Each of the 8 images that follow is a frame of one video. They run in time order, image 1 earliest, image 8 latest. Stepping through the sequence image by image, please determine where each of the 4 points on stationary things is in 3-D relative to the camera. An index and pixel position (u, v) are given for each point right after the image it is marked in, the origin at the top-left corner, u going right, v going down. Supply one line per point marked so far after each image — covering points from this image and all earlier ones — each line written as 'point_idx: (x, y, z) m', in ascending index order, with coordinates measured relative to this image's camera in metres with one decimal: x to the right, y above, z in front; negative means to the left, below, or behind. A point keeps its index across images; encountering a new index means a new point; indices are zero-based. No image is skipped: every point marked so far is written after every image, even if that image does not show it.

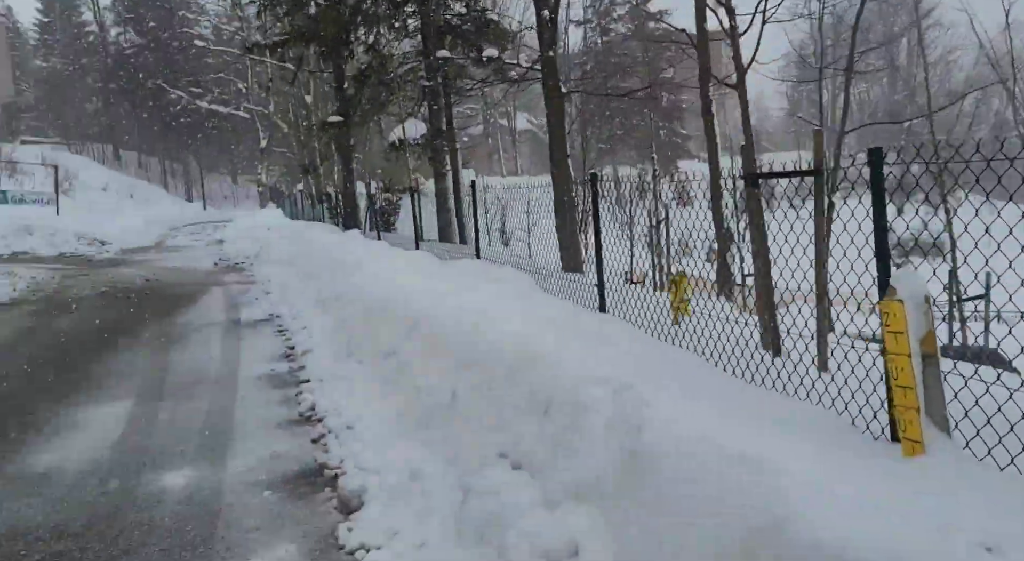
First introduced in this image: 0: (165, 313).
0: (-4.4, -0.4, +12.6) m
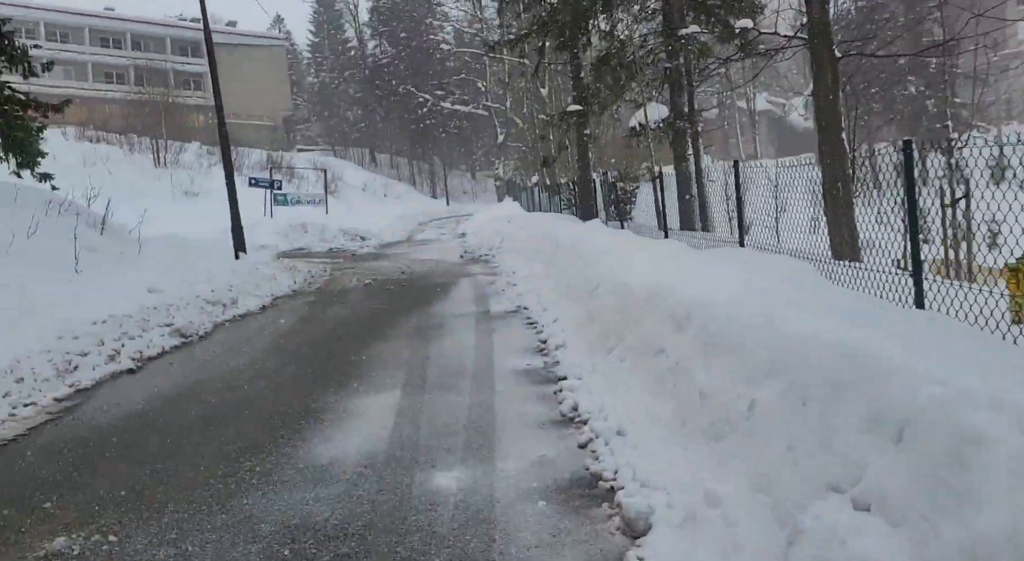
0: (-1.1, -0.3, +12.9) m
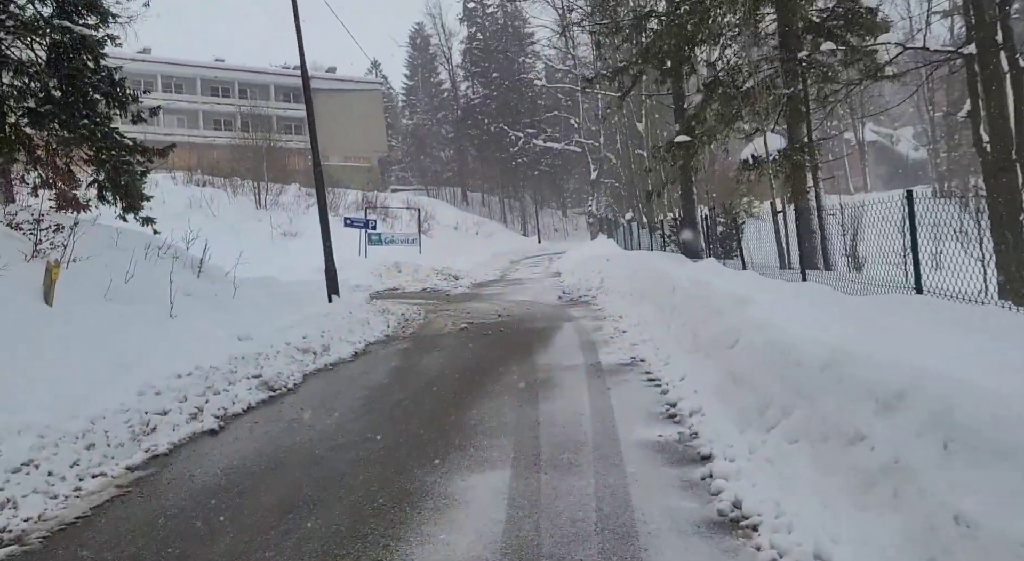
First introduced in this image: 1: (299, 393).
0: (+0.3, -0.9, +11.8) m
1: (-2.1, -1.1, +9.1) m
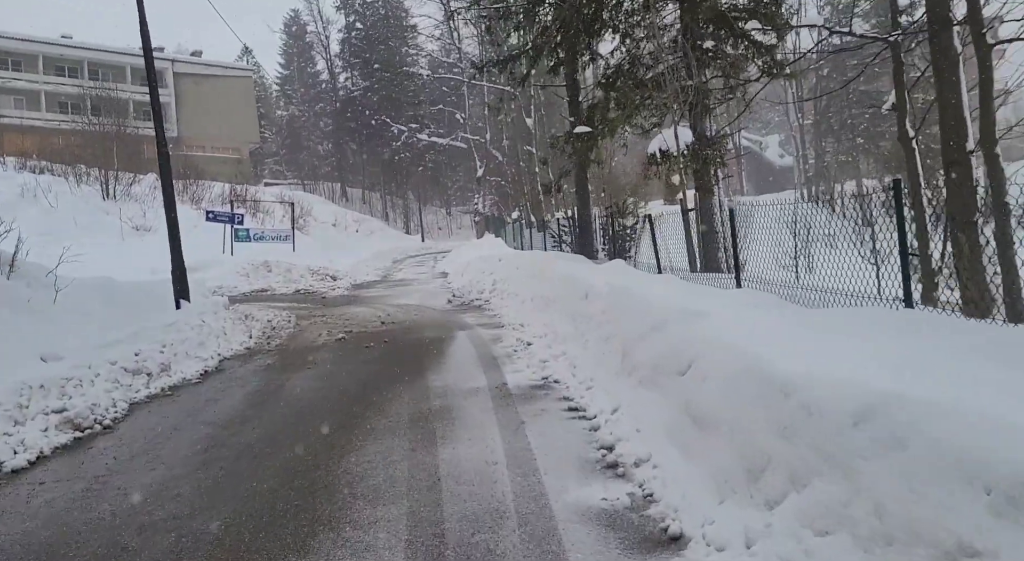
0: (-0.9, -0.9, +9.9) m
1: (-2.9, -1.1, +7.0) m
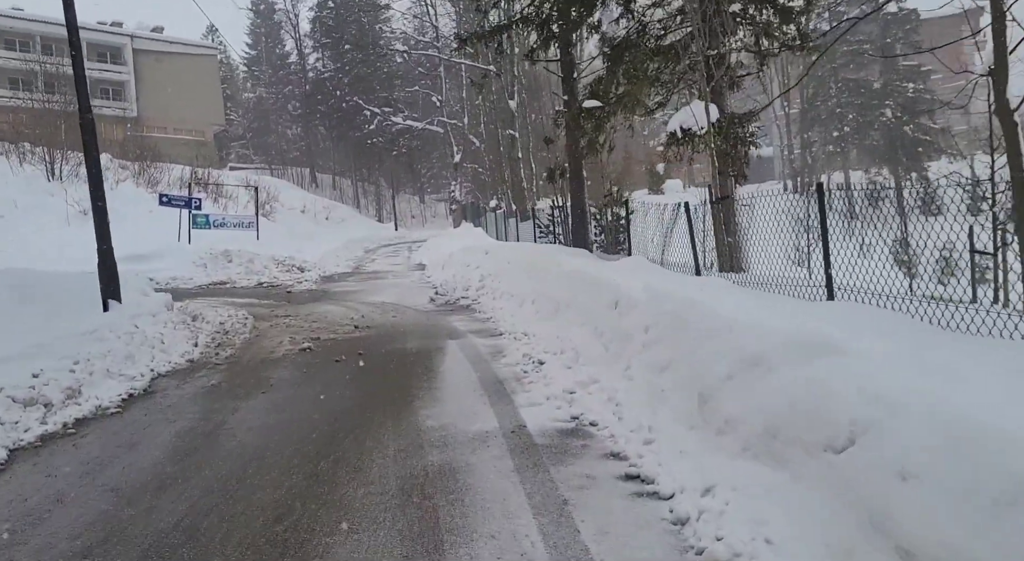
0: (-0.9, -0.9, +7.8) m
1: (-2.7, -1.2, +4.8) m
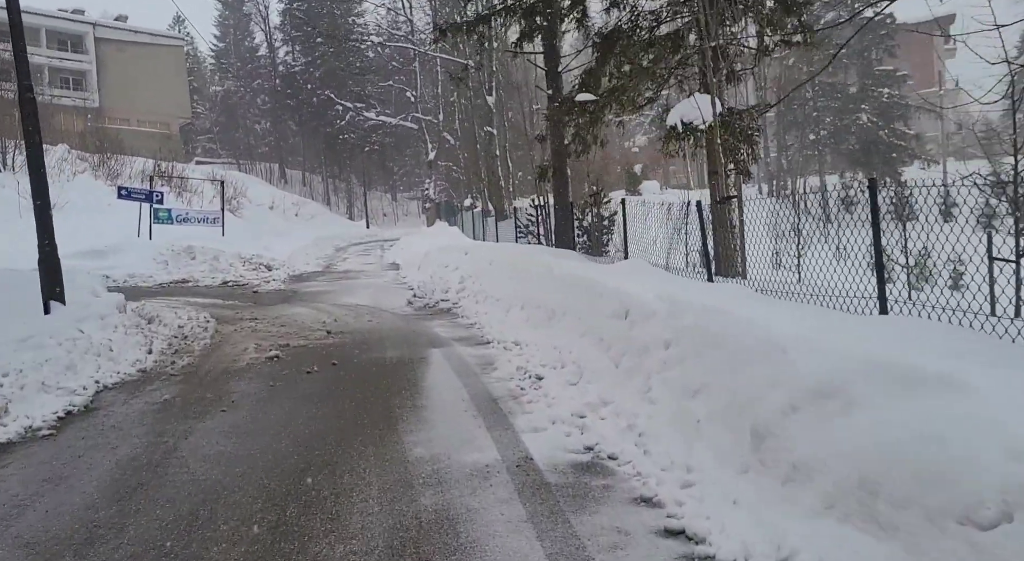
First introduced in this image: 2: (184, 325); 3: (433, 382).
0: (-0.9, -0.9, +6.8) m
1: (-2.6, -1.2, +3.7) m
2: (-4.4, -0.6, +12.8) m
3: (-0.7, -0.9, +7.9) m
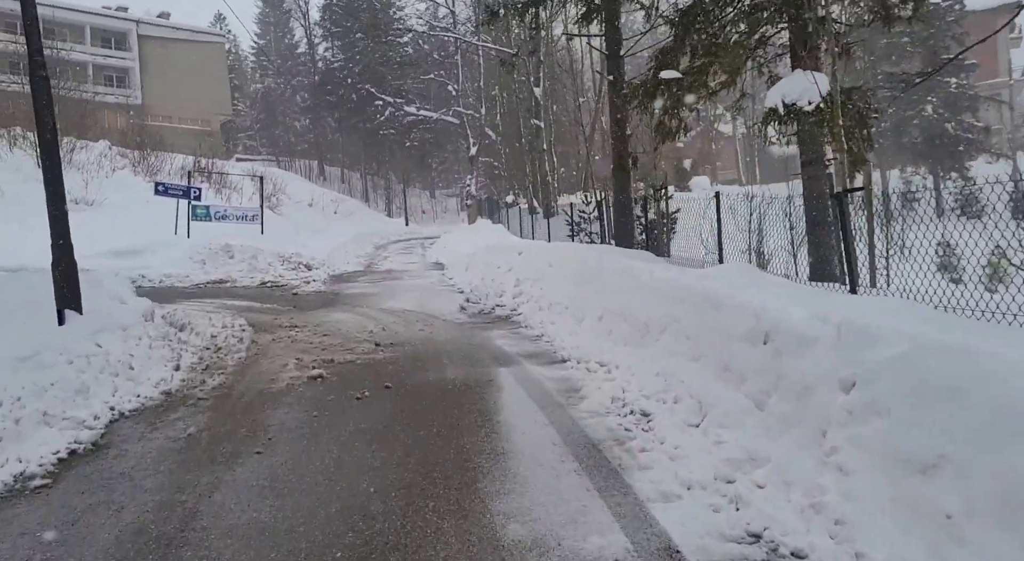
0: (-0.3, -1.0, +5.3) m
1: (-2.1, -1.3, +2.3) m
2: (-3.5, -0.6, +11.5) m
3: (0.0, -0.9, +6.5) m
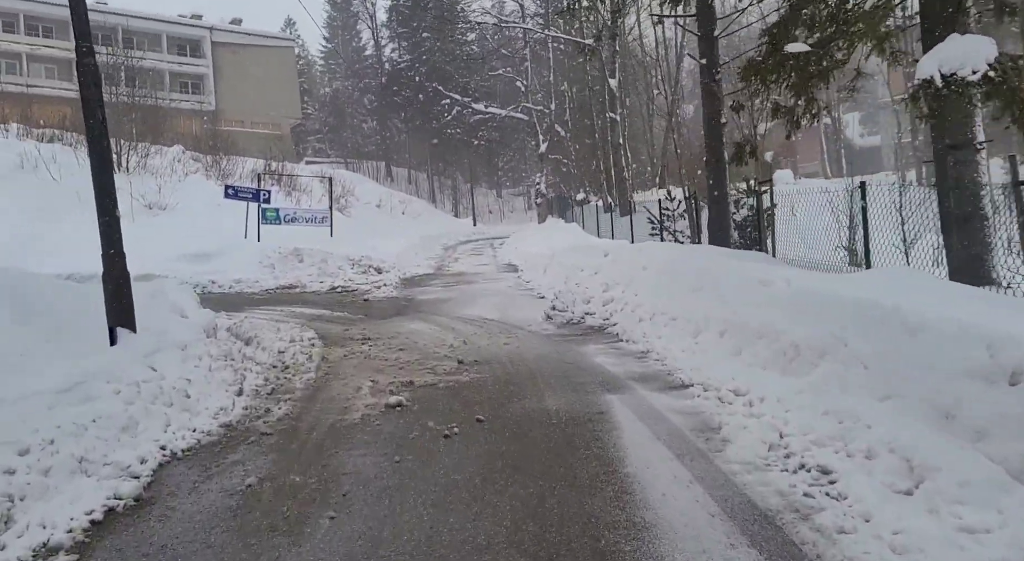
0: (+0.4, -1.1, +4.0) m
1: (-1.7, -1.4, +1.2) m
2: (-2.5, -0.8, +10.4) m
3: (+0.7, -1.0, +5.1) m
